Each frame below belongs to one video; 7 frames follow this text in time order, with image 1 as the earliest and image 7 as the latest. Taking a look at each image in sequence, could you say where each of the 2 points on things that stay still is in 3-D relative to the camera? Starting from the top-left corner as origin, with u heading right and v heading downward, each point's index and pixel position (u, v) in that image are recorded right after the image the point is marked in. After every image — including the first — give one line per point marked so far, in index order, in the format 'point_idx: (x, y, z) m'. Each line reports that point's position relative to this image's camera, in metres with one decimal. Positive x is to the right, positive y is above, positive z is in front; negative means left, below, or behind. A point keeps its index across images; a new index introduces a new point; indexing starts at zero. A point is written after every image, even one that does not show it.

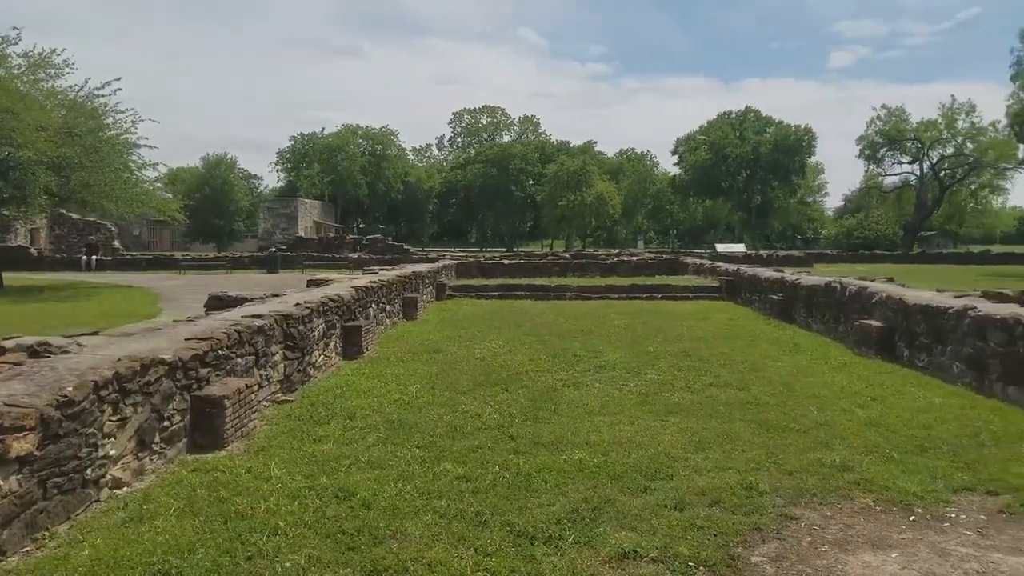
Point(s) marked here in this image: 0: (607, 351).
0: (+1.0, -0.7, +8.5) m
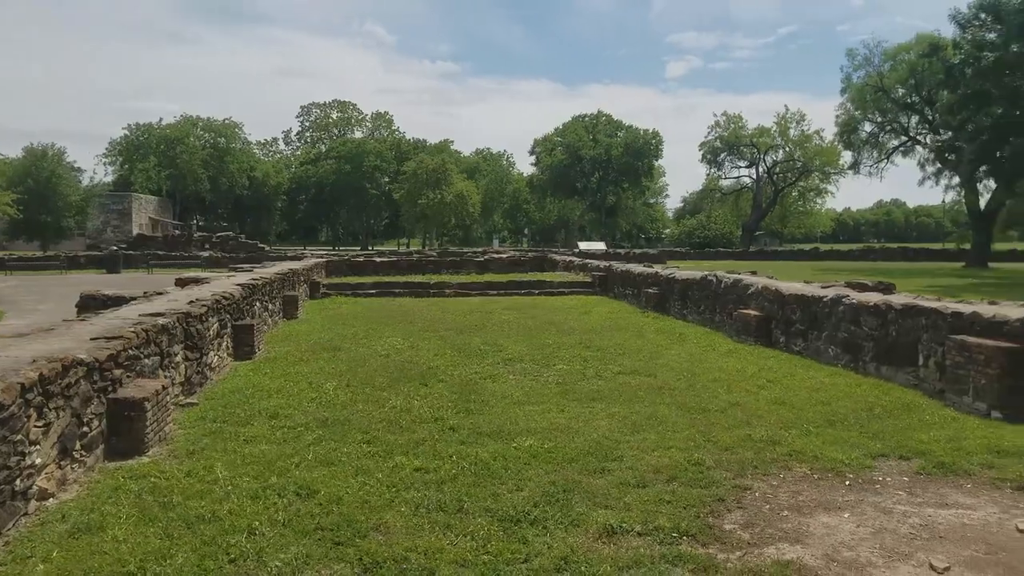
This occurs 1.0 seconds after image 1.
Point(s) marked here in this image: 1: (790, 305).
0: (0.0, -0.6, +8.6) m
1: (+3.0, -0.2, +8.5) m
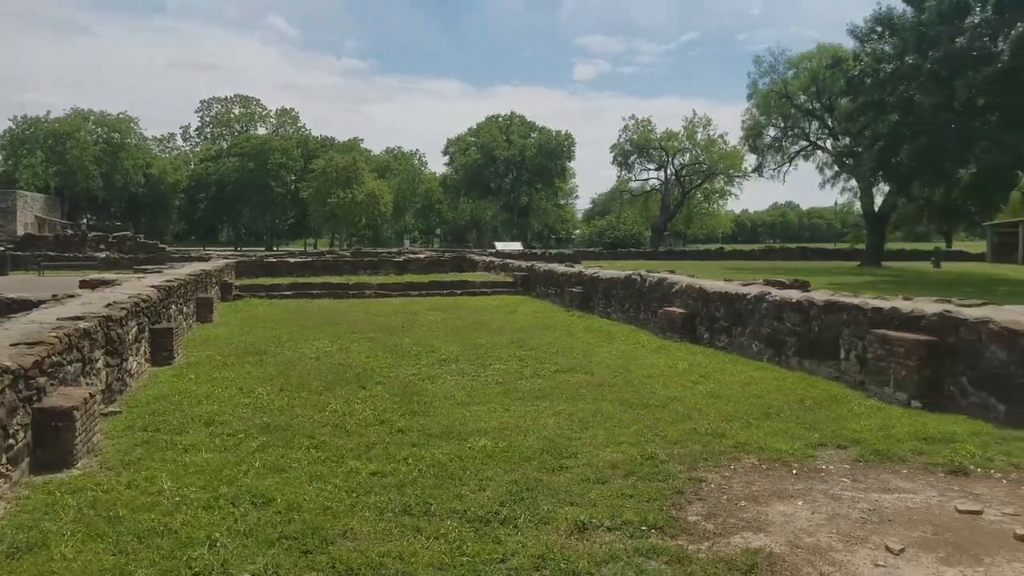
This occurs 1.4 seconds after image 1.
0: (-0.8, -0.6, +8.5) m
1: (+2.2, -0.2, +8.8) m
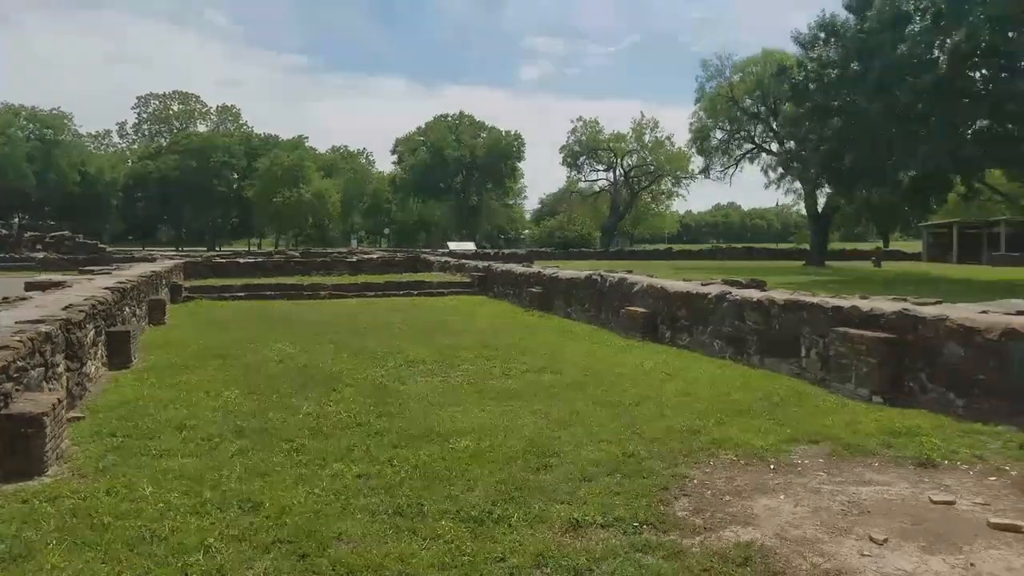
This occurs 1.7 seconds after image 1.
0: (-1.1, -0.6, +8.5) m
1: (+1.8, -0.2, +8.9) m
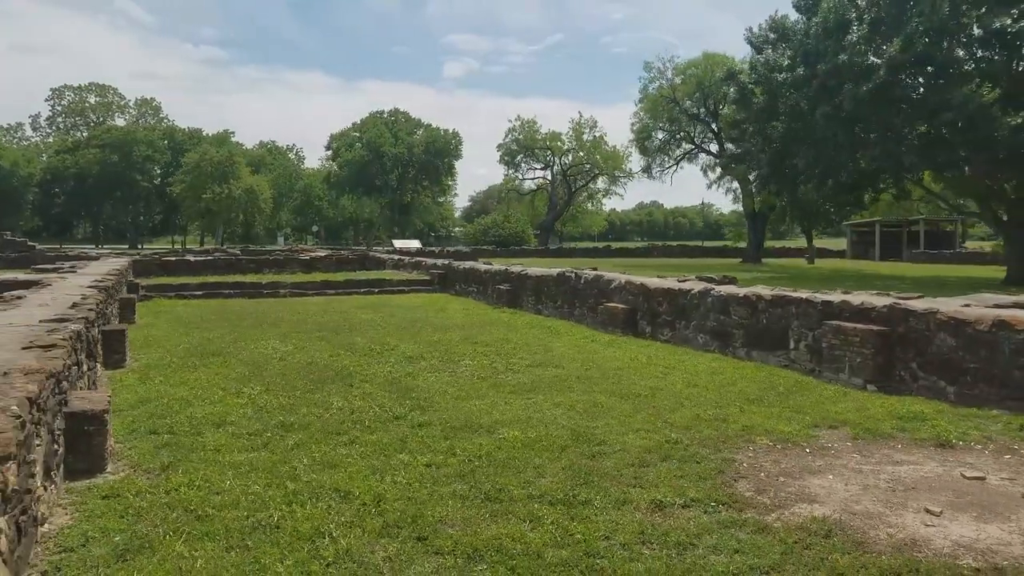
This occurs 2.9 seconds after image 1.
0: (-1.2, -0.6, +8.6) m
1: (+1.7, -0.1, +9.3) m
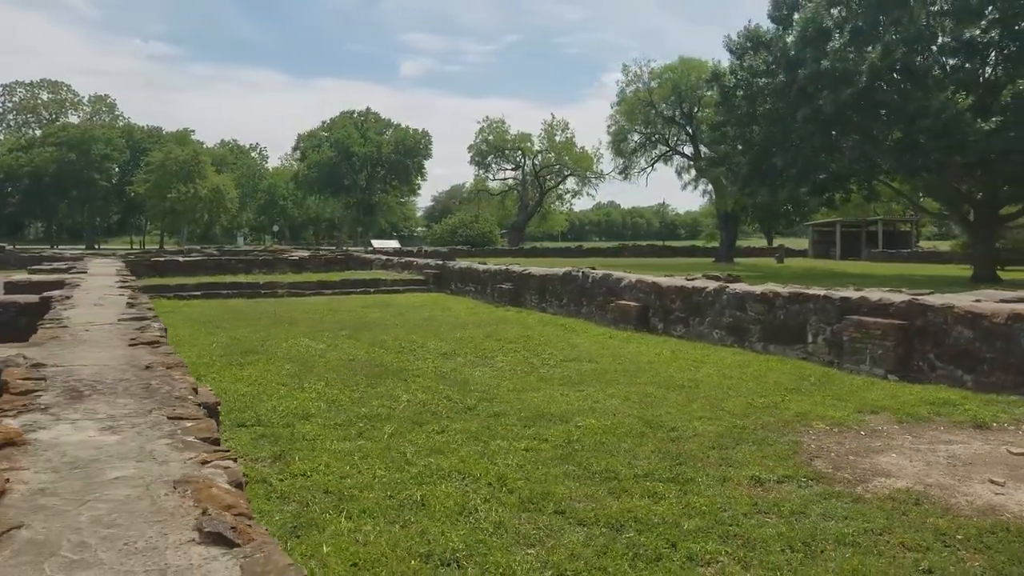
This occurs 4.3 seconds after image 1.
0: (-1.0, -0.6, +8.8) m
1: (+1.9, -0.1, +9.6) m
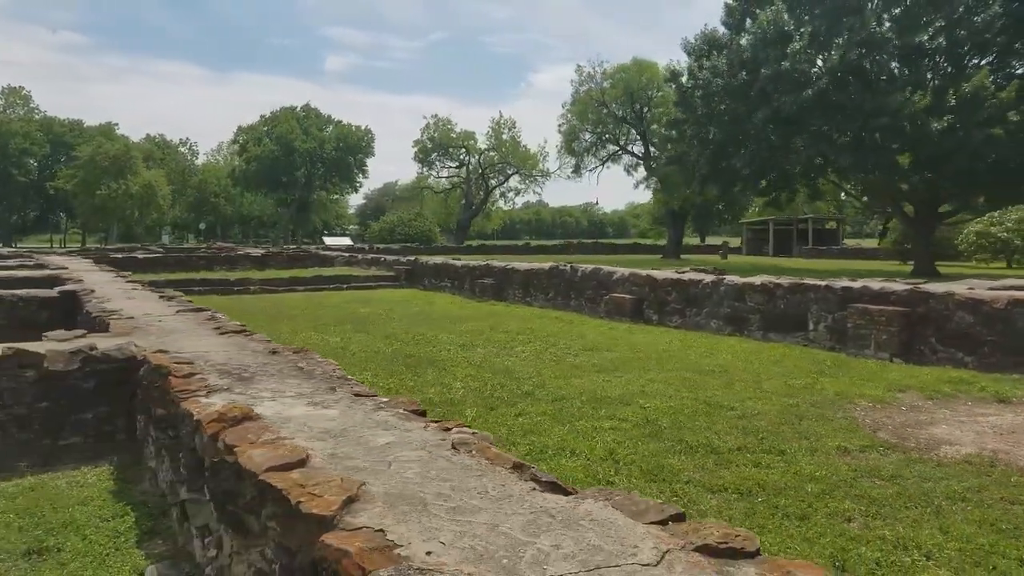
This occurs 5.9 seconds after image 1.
0: (-0.9, -0.5, +8.9) m
1: (+1.9, 0.0, +10.0) m
